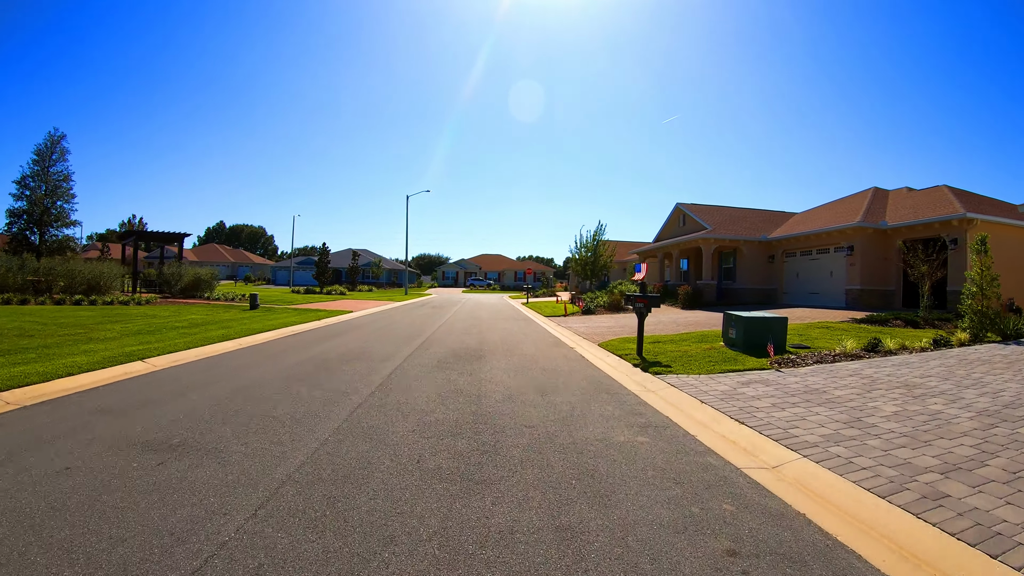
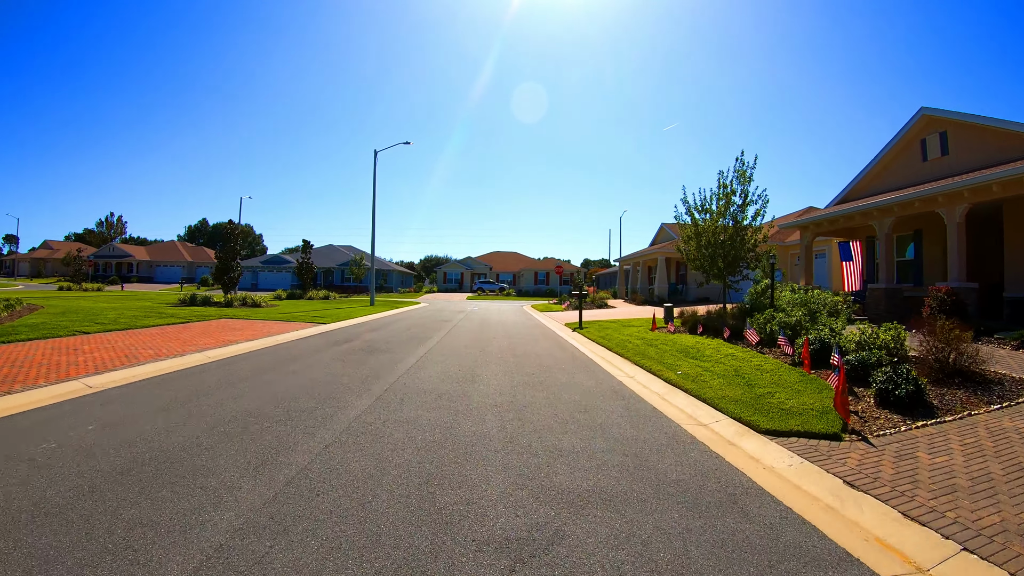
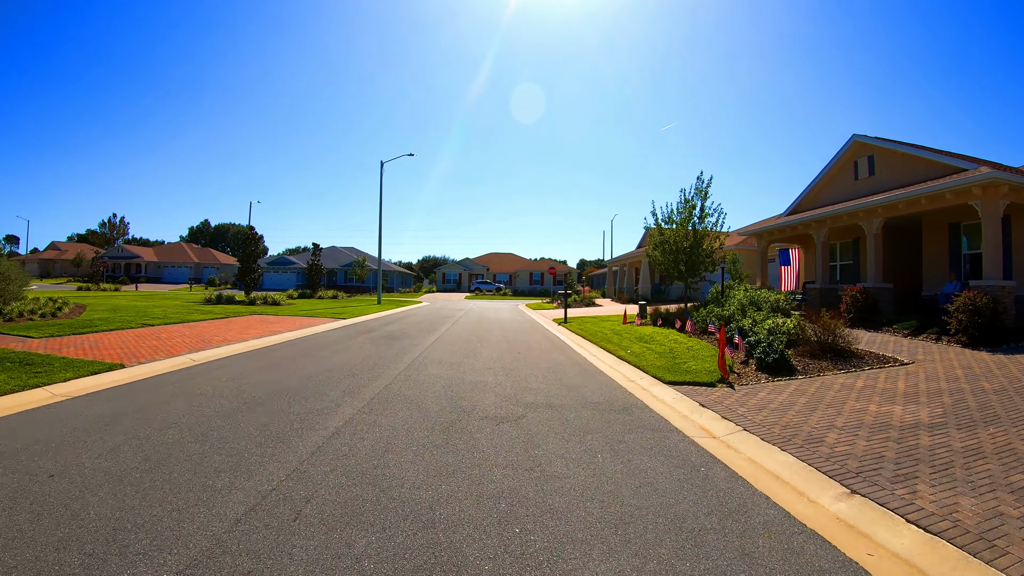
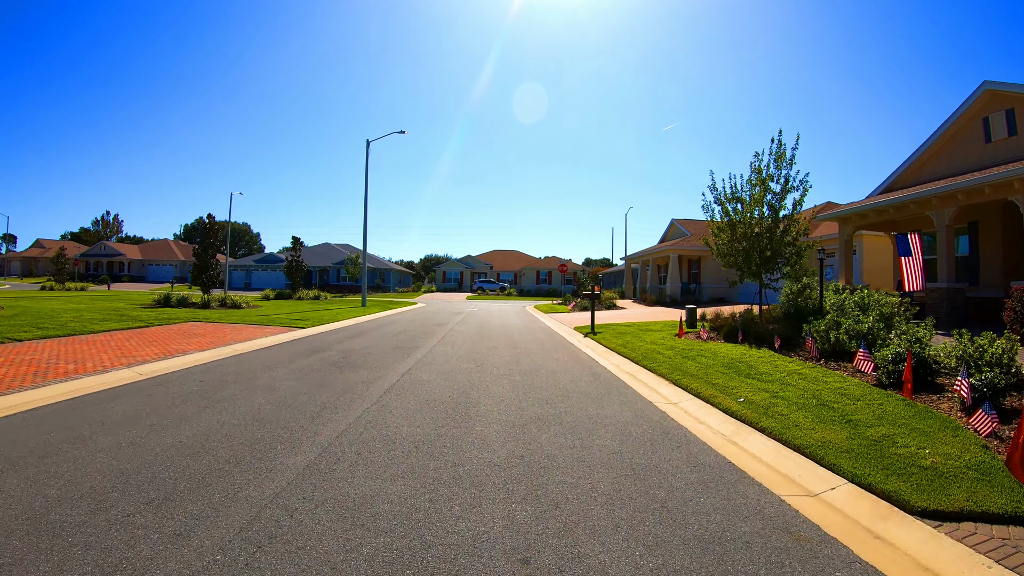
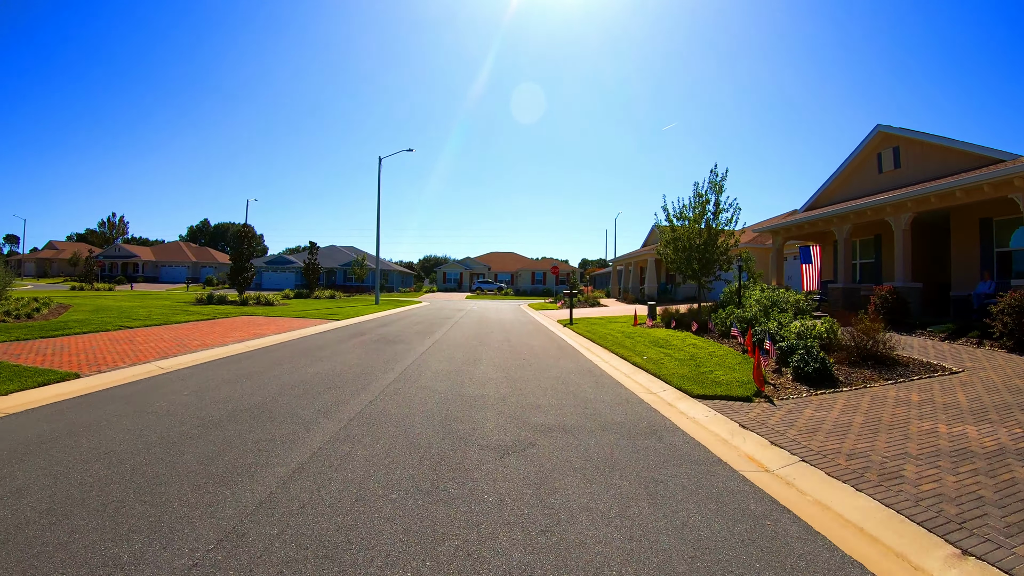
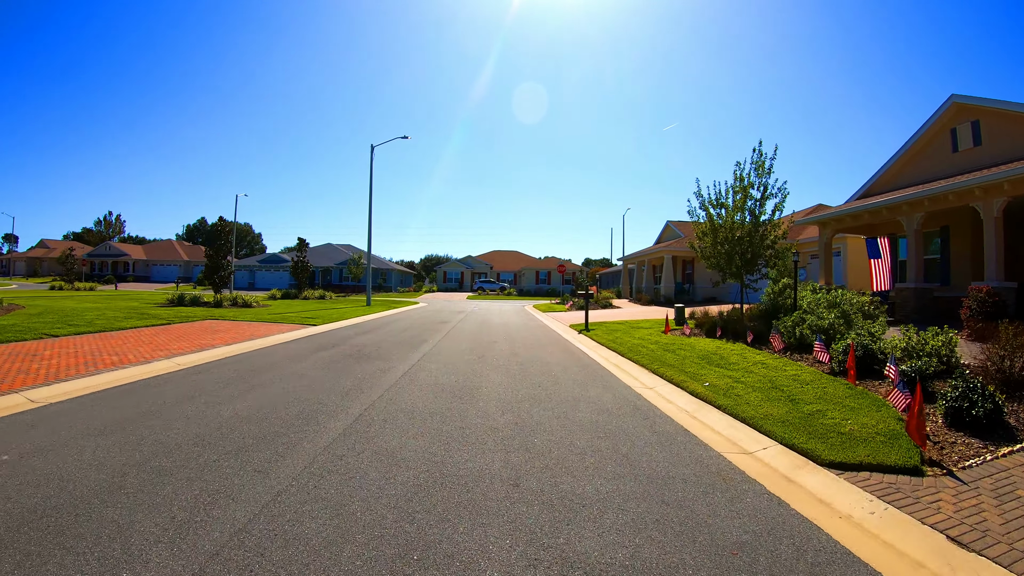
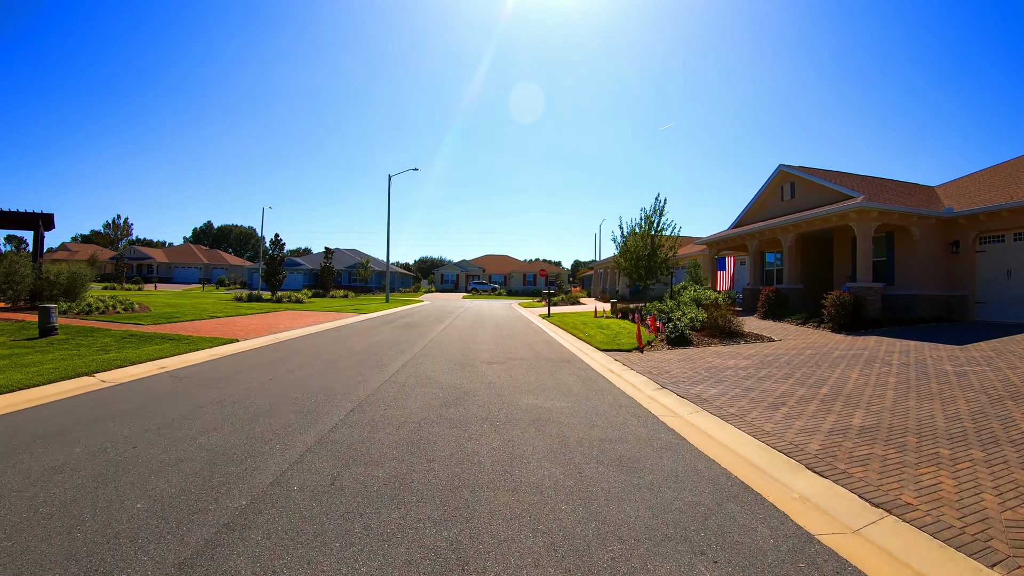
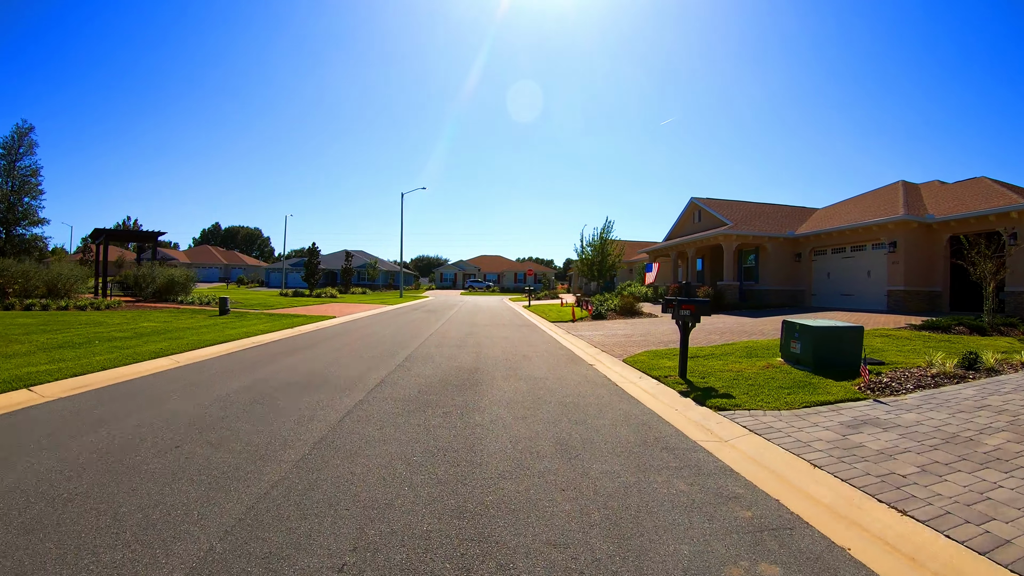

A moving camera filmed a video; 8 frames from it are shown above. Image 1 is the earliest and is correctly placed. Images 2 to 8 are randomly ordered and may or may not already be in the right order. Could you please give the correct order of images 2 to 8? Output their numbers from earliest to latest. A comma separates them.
8, 7, 3, 5, 2, 6, 4
